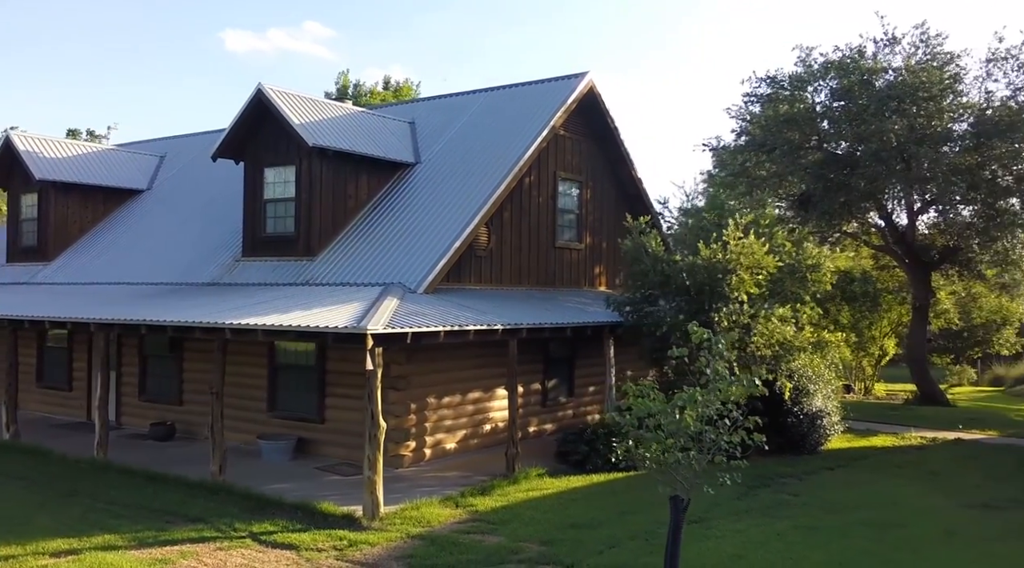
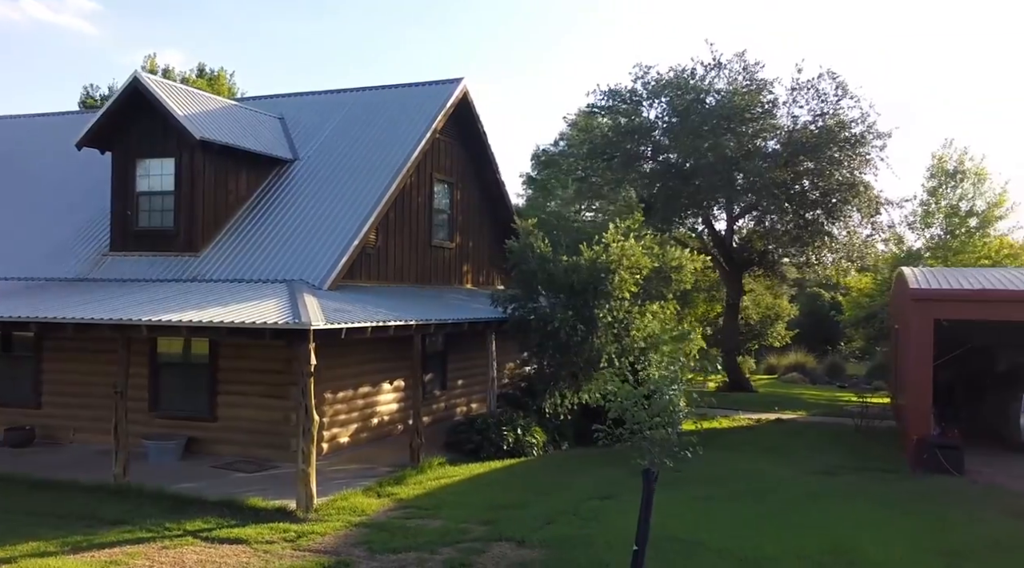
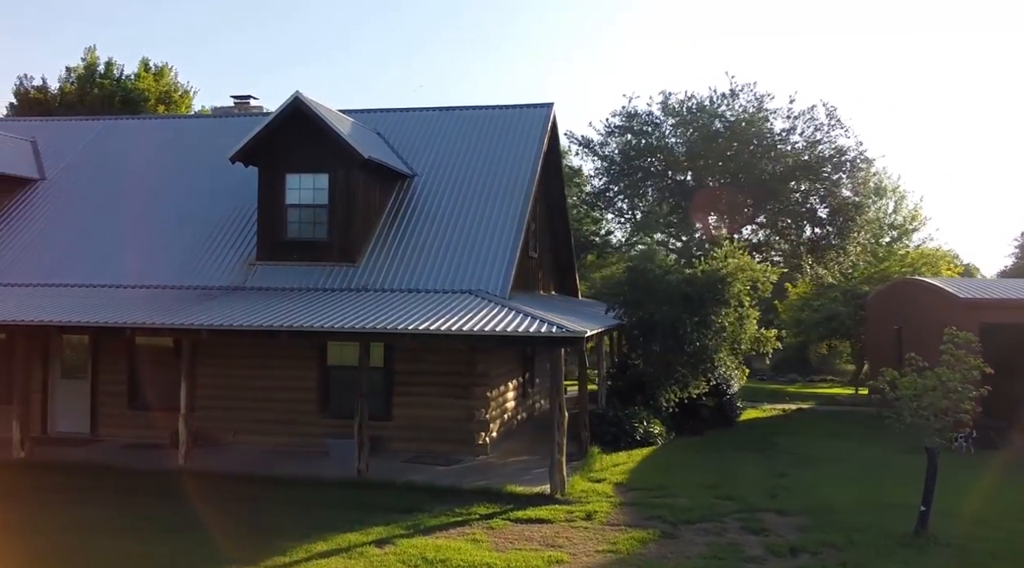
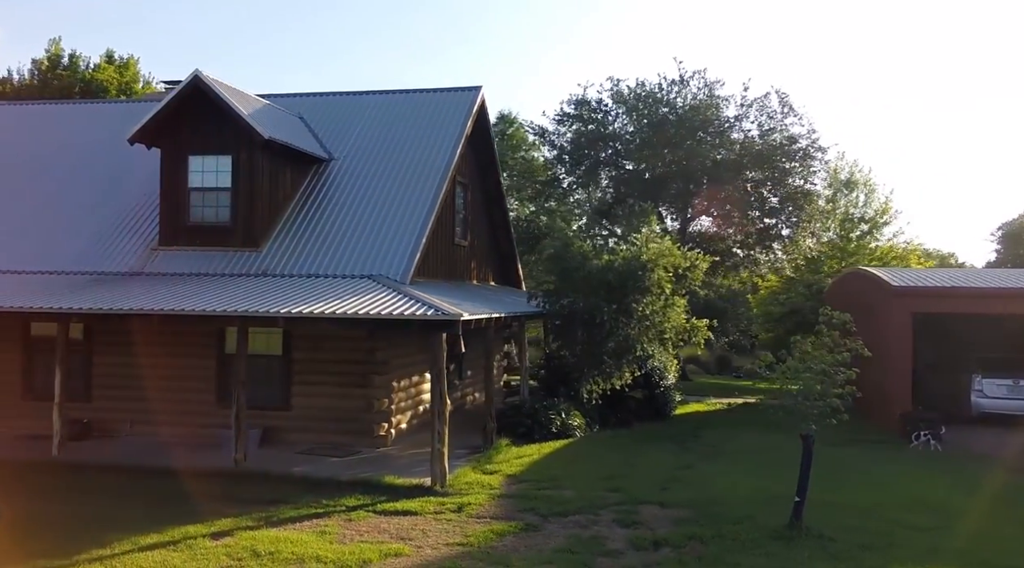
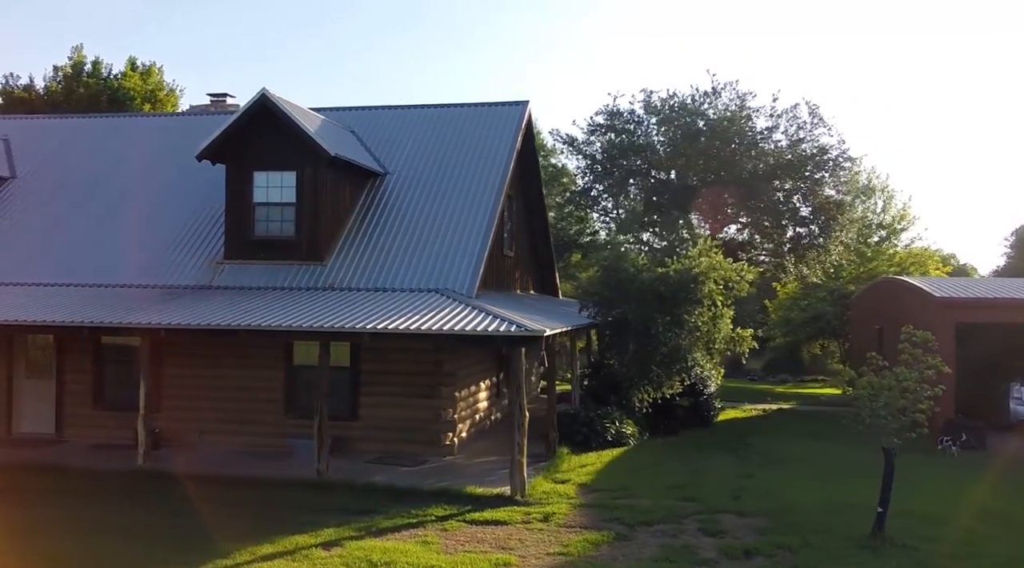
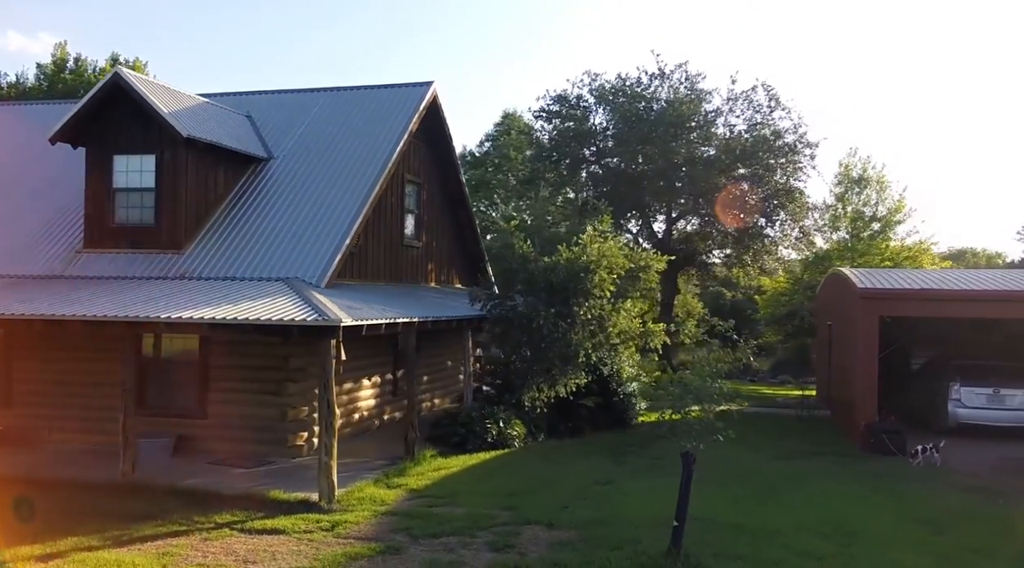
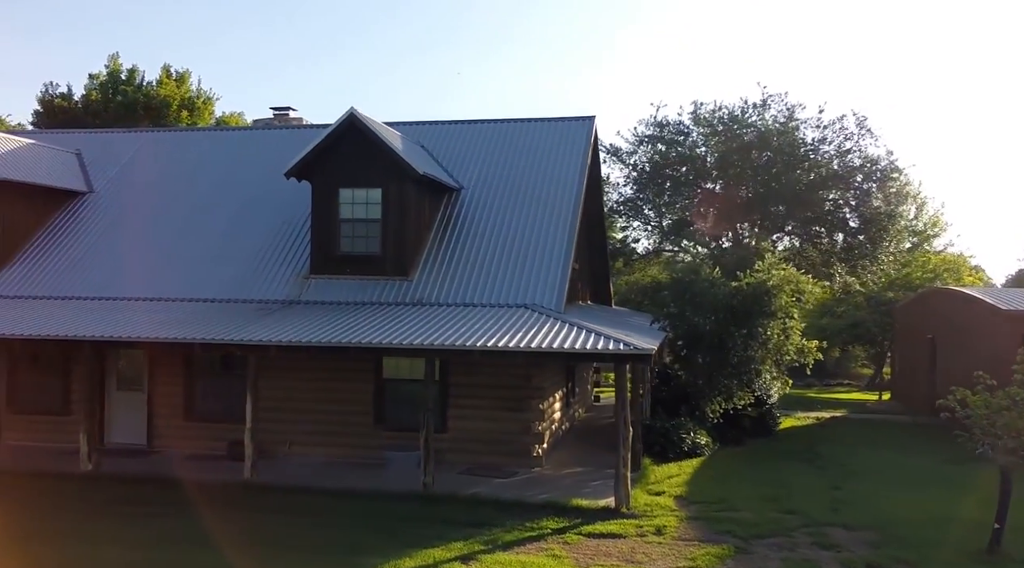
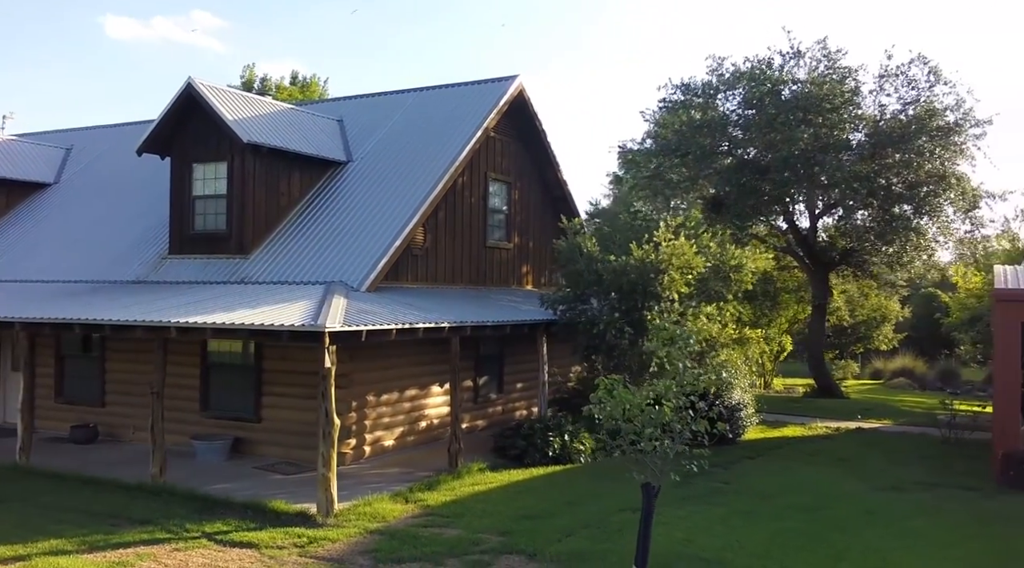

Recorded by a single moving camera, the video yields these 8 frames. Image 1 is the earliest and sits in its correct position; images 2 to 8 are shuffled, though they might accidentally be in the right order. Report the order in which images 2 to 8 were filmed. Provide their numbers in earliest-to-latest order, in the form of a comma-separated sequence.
8, 2, 6, 4, 5, 3, 7
